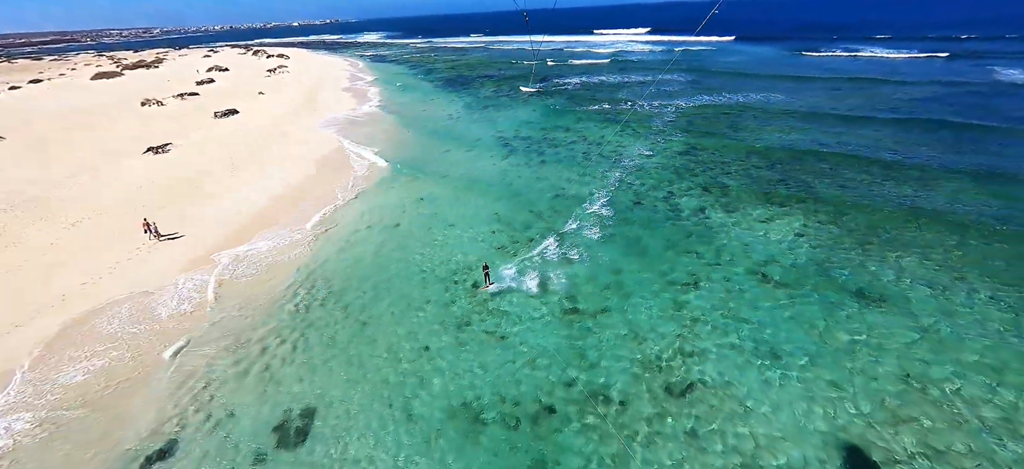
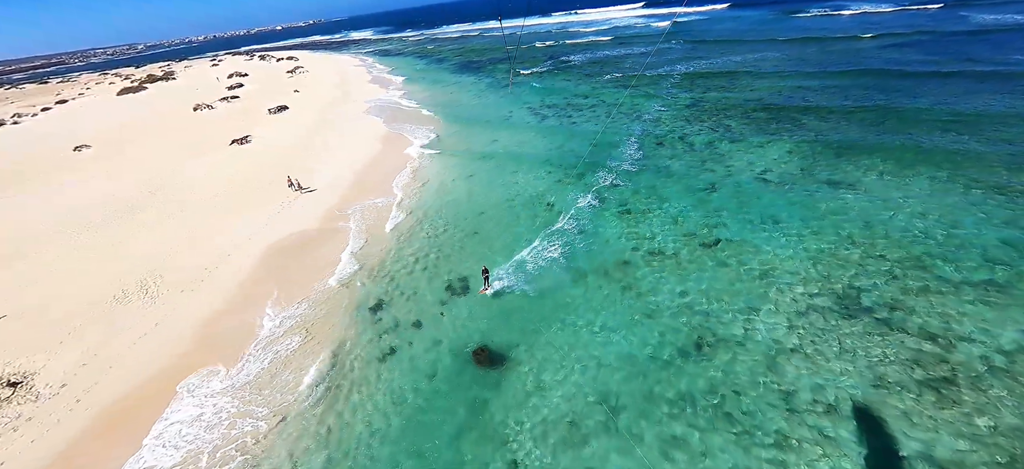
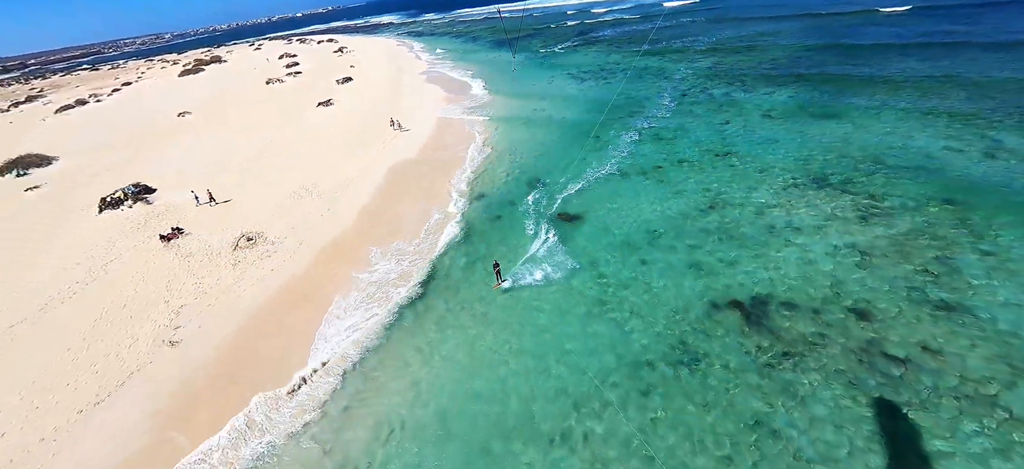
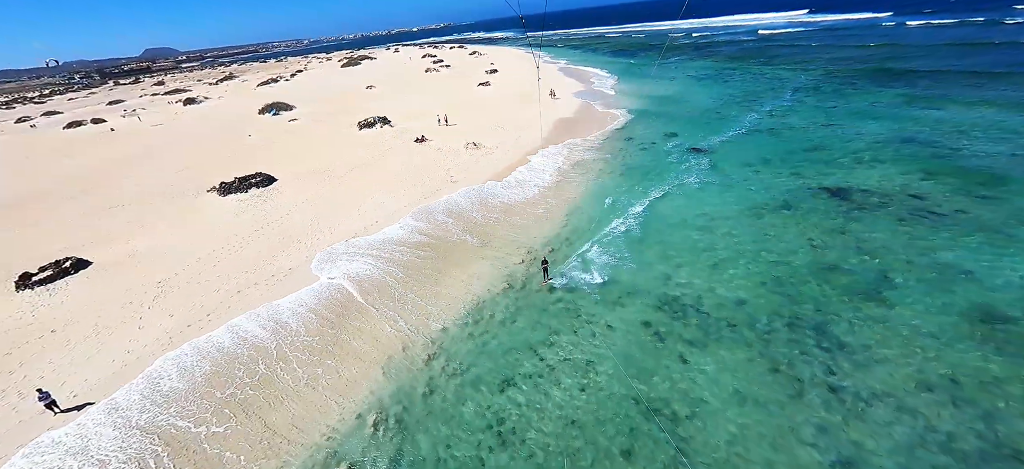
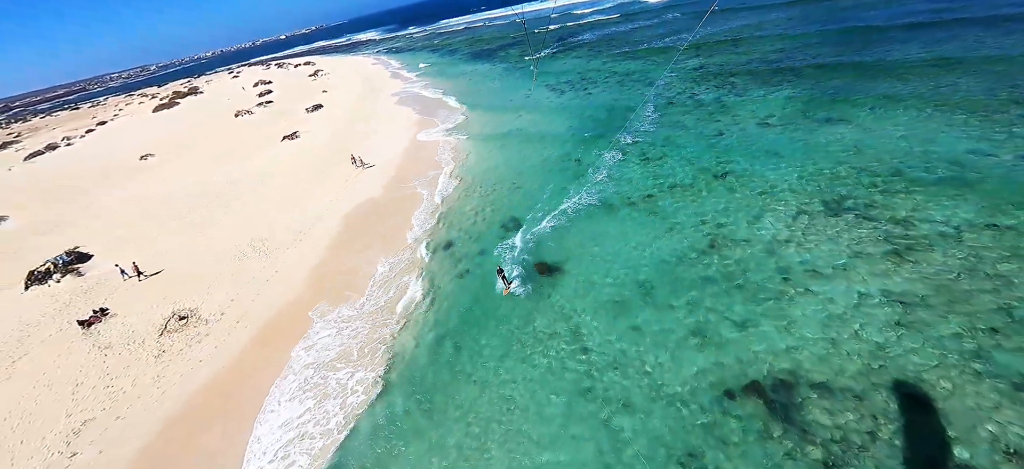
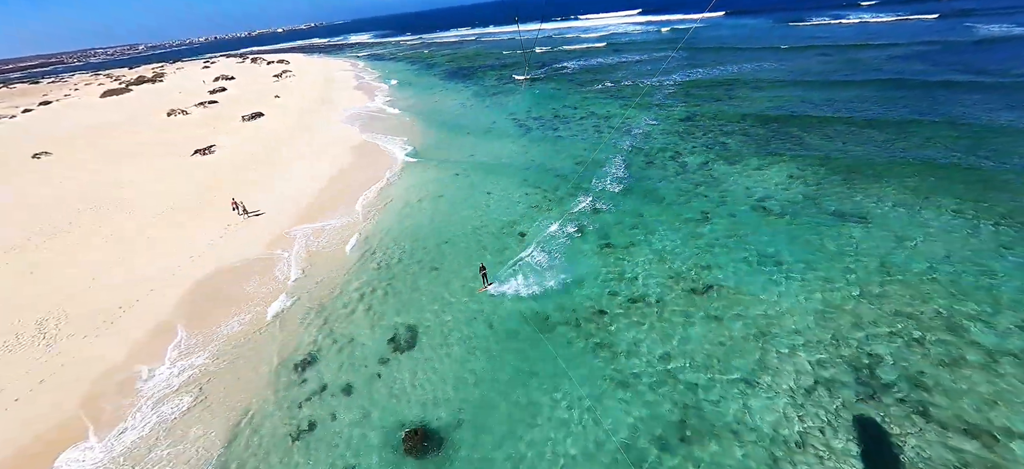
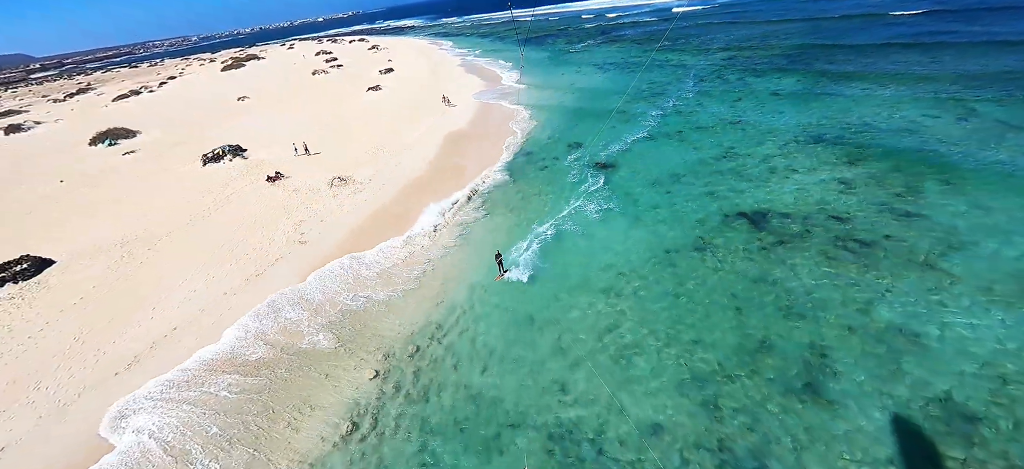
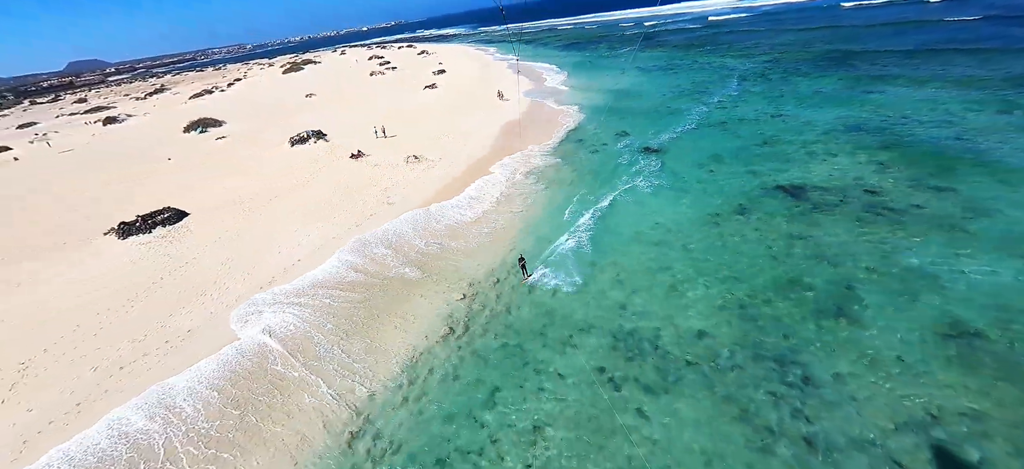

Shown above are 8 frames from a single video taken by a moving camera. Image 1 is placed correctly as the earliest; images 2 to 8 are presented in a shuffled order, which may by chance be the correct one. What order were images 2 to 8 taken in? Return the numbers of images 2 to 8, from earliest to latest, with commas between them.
6, 2, 5, 3, 7, 8, 4
